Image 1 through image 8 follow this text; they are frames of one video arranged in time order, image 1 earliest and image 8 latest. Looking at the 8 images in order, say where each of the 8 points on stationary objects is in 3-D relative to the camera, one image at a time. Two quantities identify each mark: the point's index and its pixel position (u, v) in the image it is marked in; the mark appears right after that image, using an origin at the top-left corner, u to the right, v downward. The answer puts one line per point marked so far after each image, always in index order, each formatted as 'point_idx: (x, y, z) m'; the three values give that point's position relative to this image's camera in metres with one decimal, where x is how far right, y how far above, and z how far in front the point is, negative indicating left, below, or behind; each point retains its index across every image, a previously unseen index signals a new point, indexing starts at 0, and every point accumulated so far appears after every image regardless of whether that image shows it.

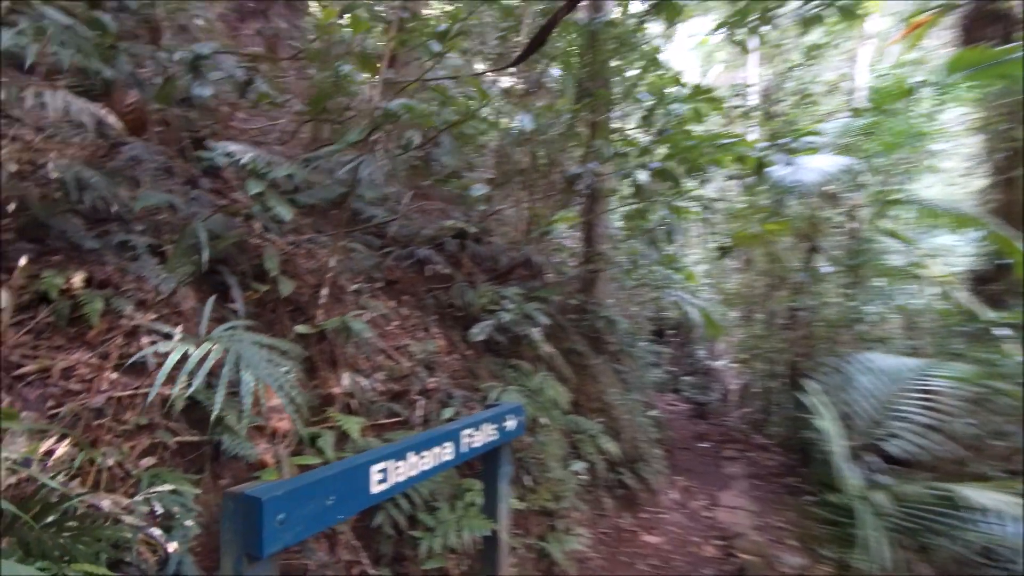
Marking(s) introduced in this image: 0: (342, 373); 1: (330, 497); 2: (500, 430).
0: (-1.1, -0.6, +3.6) m
1: (-0.7, -0.8, +1.9) m
2: (-0.1, -0.8, +3.0) m
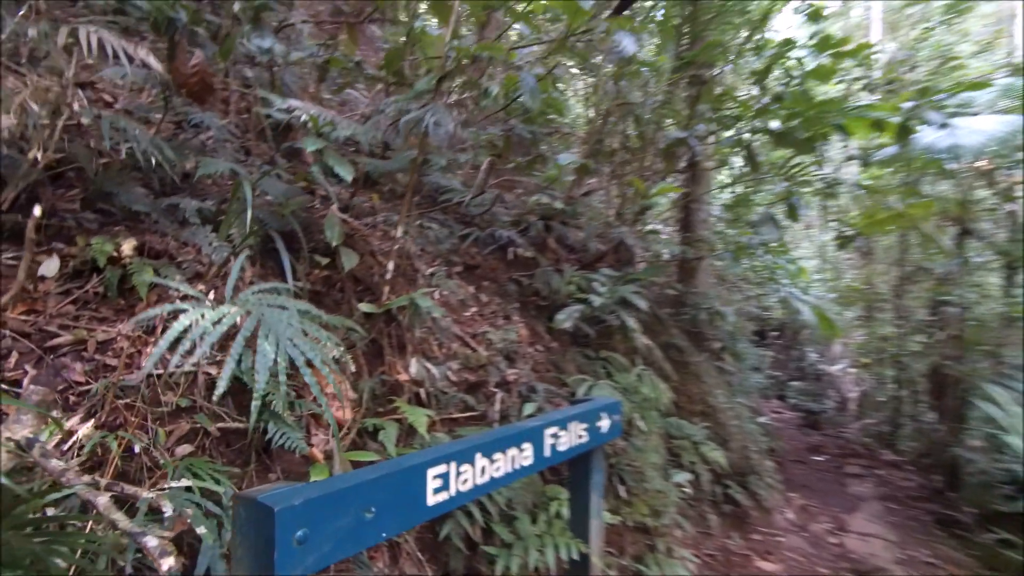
0: (-0.6, -0.4, +3.2) m
1: (-0.4, -0.6, +1.5) m
2: (+0.4, -0.7, +2.5) m
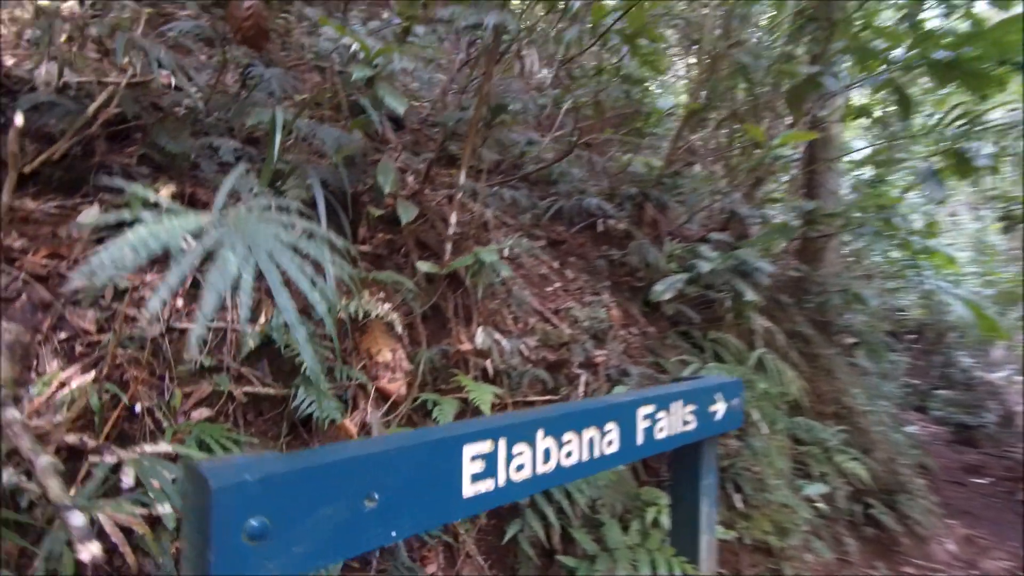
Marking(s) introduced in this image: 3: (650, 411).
0: (-0.2, -0.2, +2.7) m
1: (-0.3, -0.4, +1.0) m
2: (+0.7, -0.4, +1.8) m
3: (+0.4, -0.4, +1.6) m
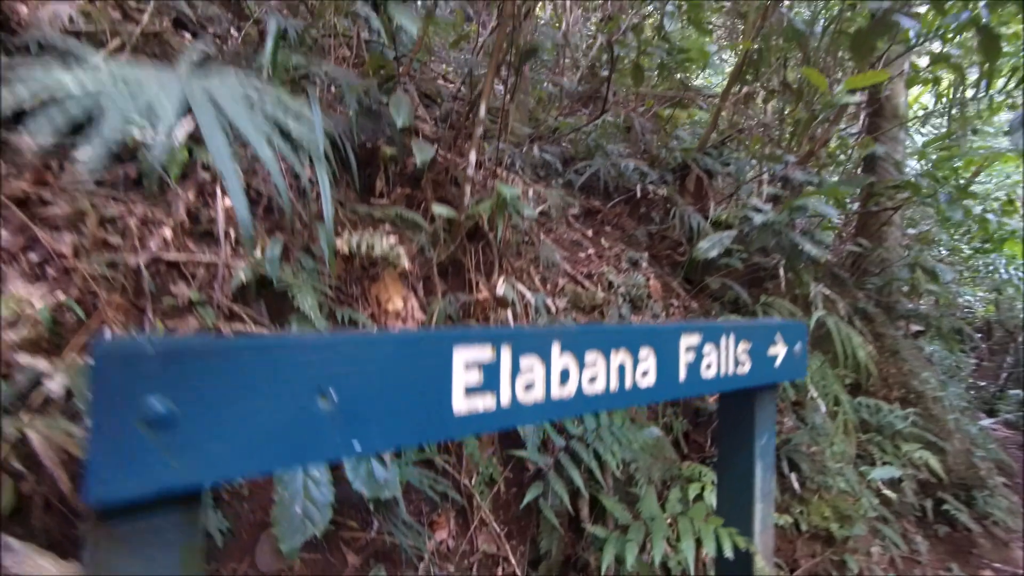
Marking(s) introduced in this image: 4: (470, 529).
0: (-0.1, 0.0, +2.5) m
1: (-0.3, -0.2, +0.8) m
2: (+0.7, -0.2, +1.5) m
3: (+0.5, -0.1, +1.3) m
4: (-0.1, -0.8, +1.9) m
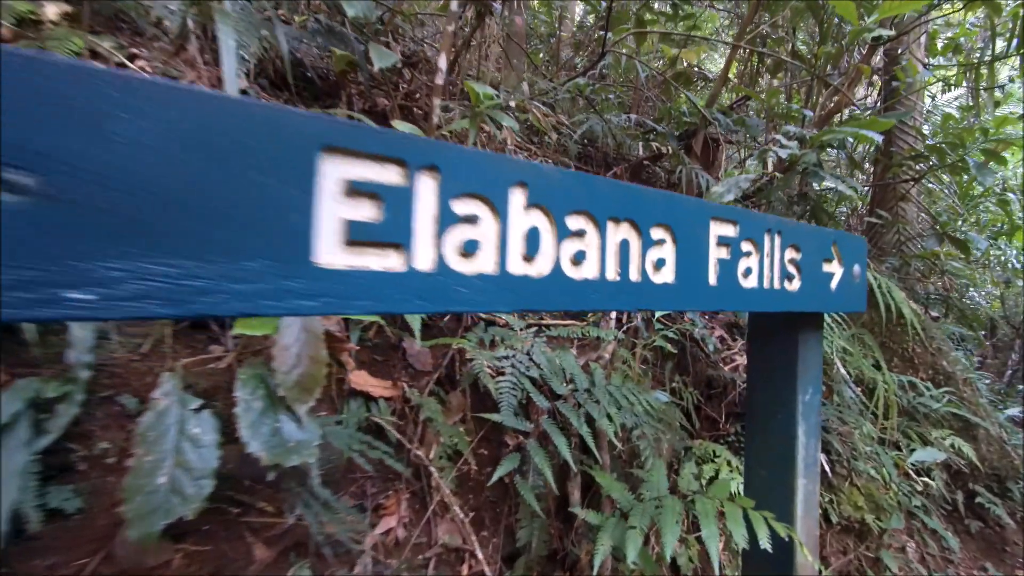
0: (-0.1, +0.2, +2.1) m
1: (-0.4, +0.1, +0.4) m
2: (+0.6, 0.0, +1.1) m
3: (+0.4, +0.1, +0.9) m
4: (-0.2, -0.6, +1.4) m
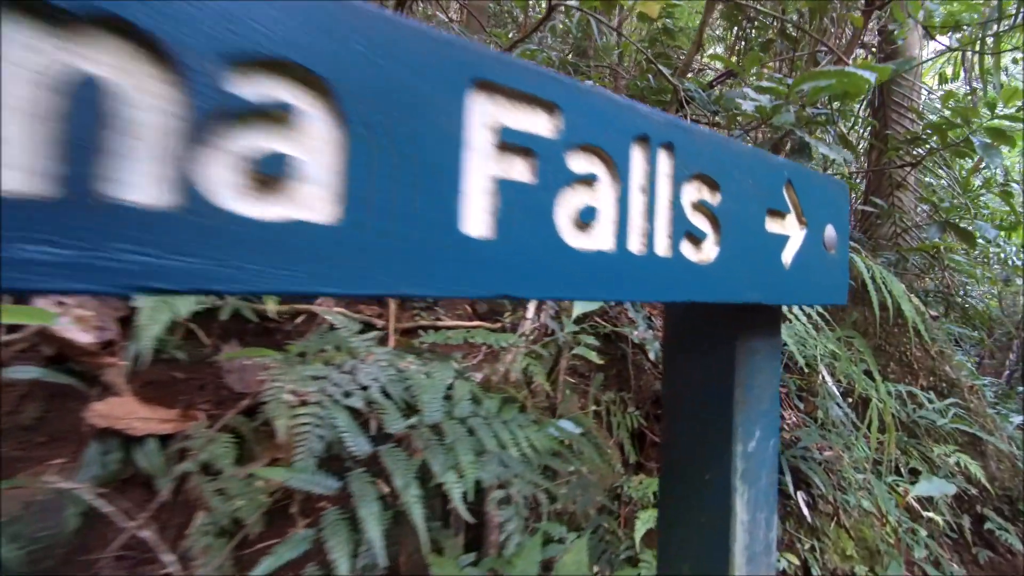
0: (-0.5, +0.3, +1.6) m
1: (-0.7, +0.1, -0.1) m
2: (+0.3, +0.1, +0.6) m
3: (0.0, +0.1, +0.4) m
4: (-0.6, -0.6, +0.9) m
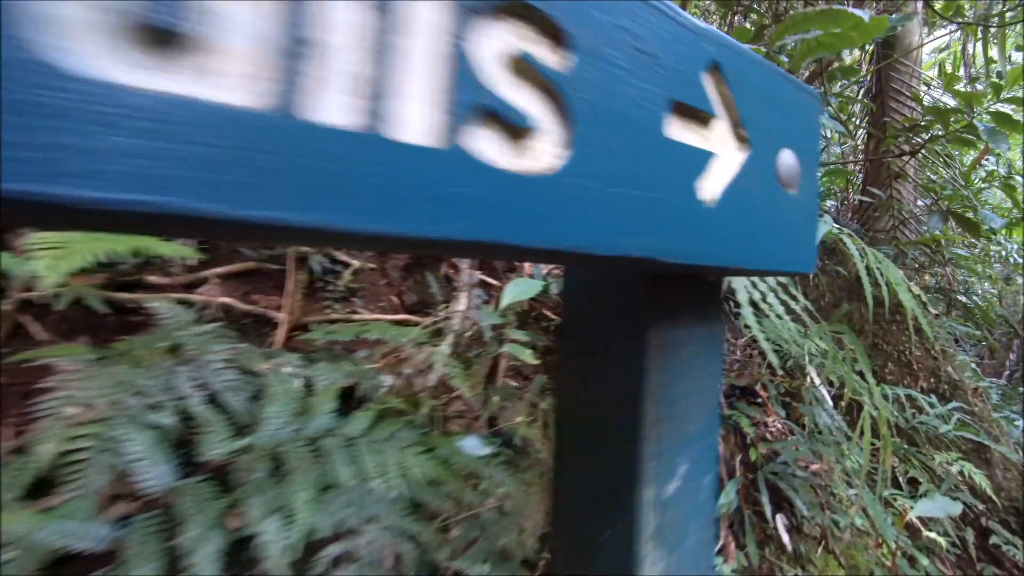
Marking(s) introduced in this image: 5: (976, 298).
0: (-0.7, +0.3, +1.3) m
1: (-0.9, +0.1, -0.4) m
2: (+0.1, +0.1, +0.4) m
3: (-0.2, +0.2, +0.2) m
4: (-0.8, -0.6, +0.7) m
5: (+2.9, 0.0, +3.3) m
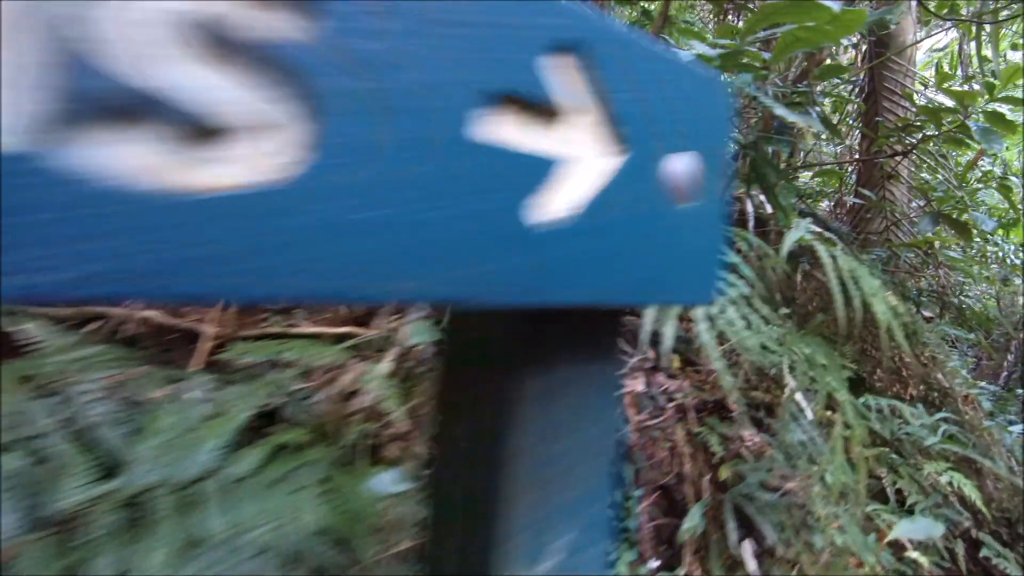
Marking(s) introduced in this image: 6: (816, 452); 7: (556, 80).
0: (-0.8, +0.3, +1.2) m
1: (-1.0, +0.1, -0.5) m
2: (-0.1, +0.1, +0.3) m
3: (-0.3, +0.1, +0.1) m
4: (-0.9, -0.6, +0.6) m
5: (+2.8, -0.1, +3.2) m
6: (+1.0, -0.6, +1.8) m
7: (0.0, +0.1, +0.3) m
